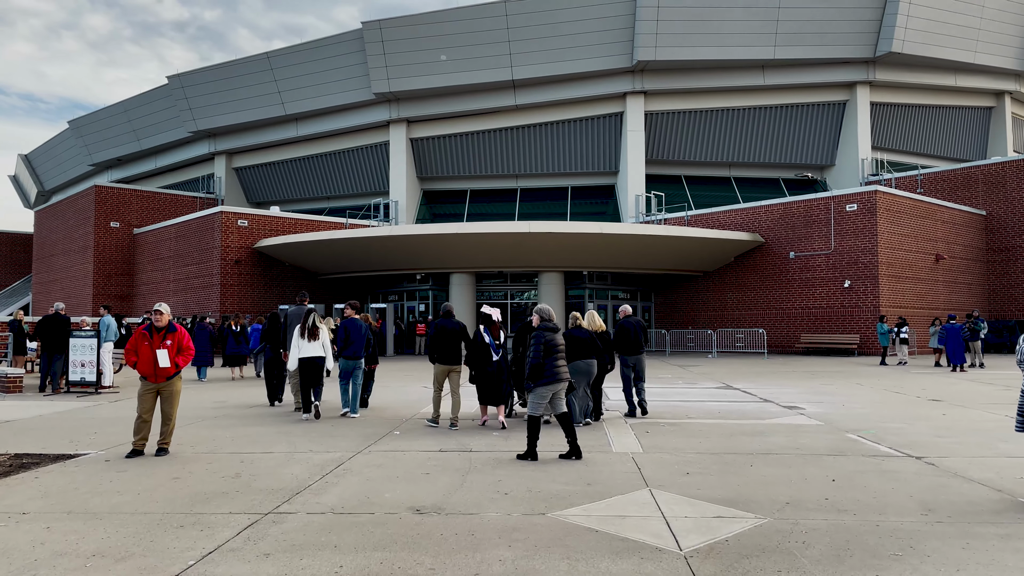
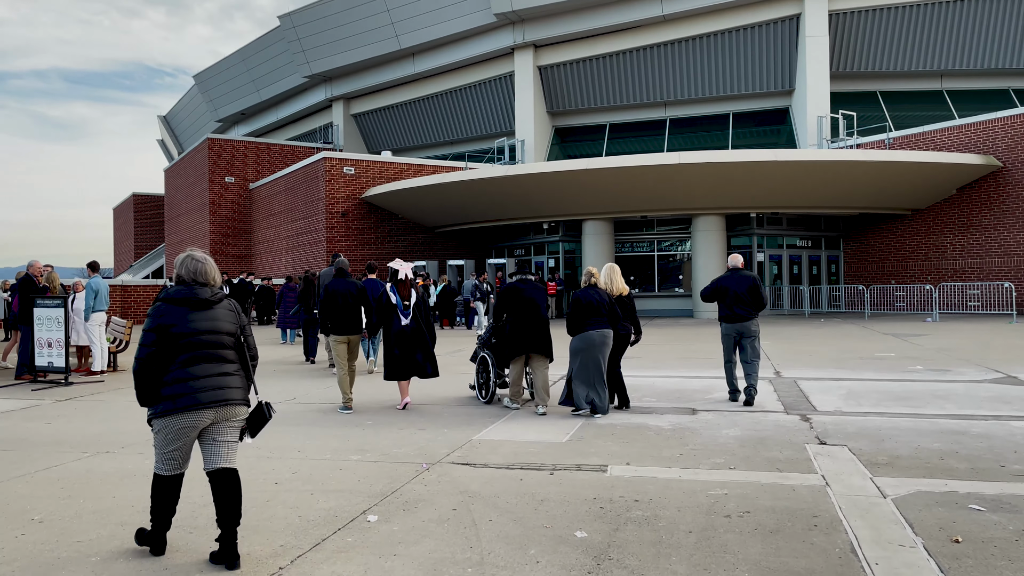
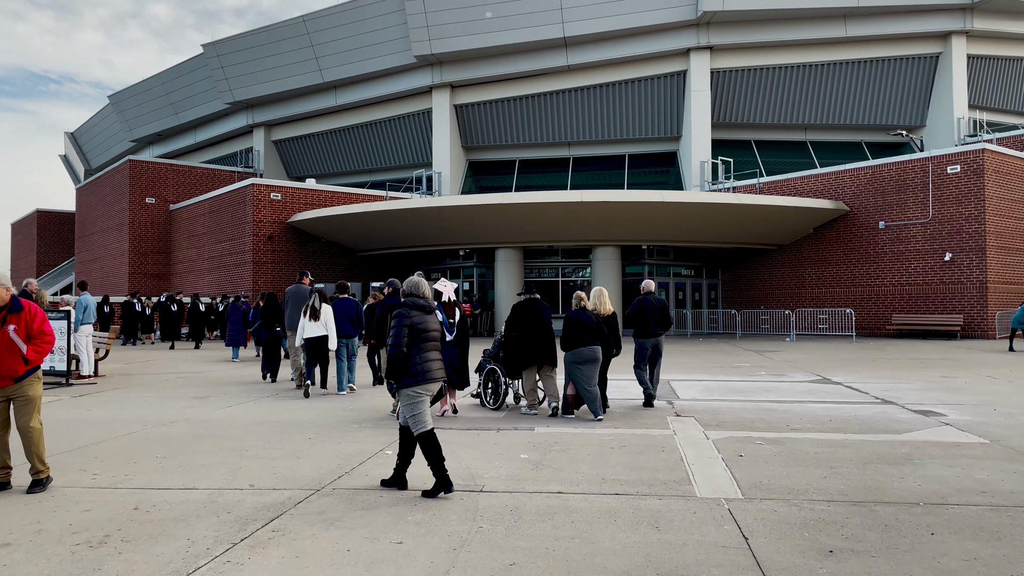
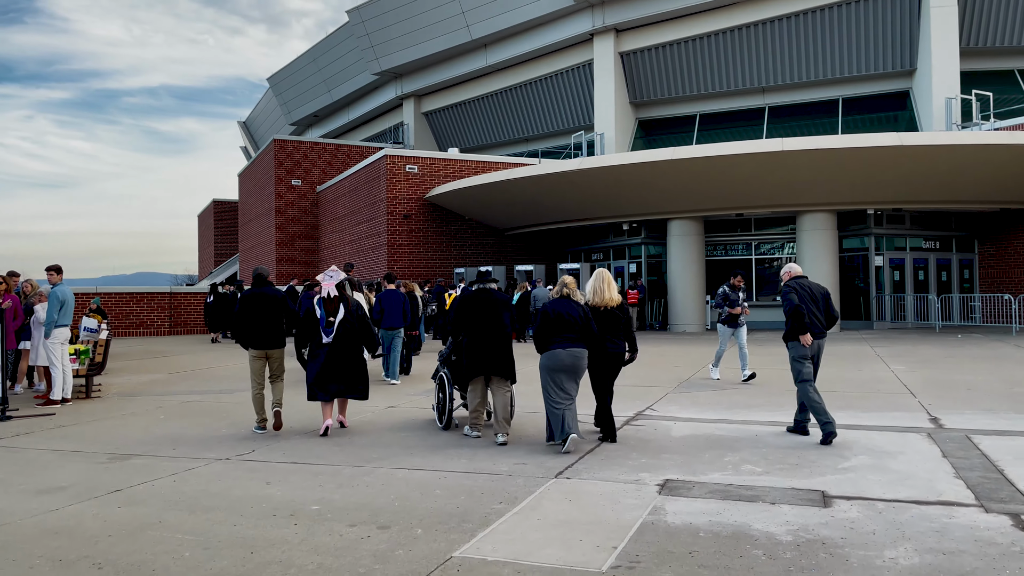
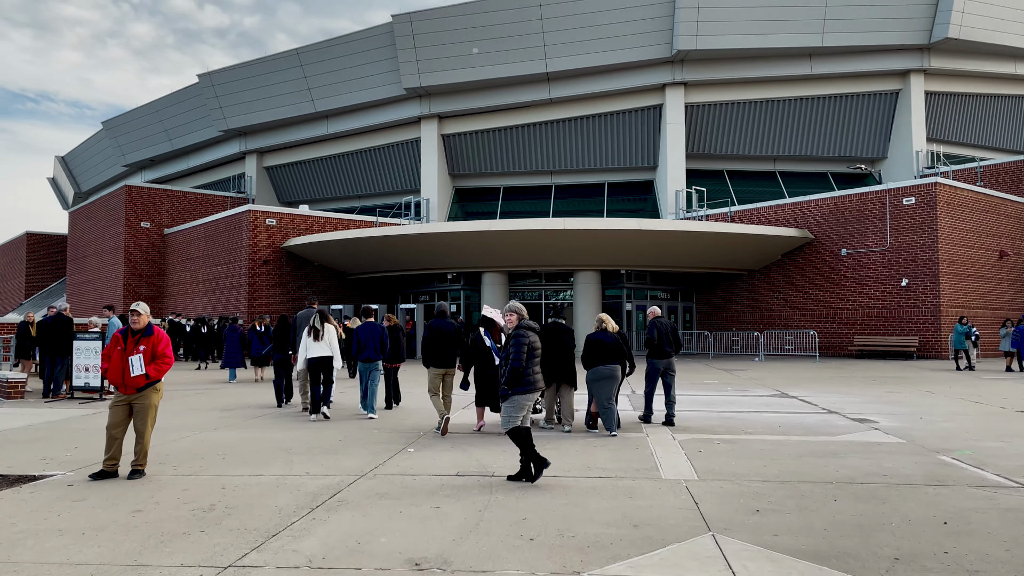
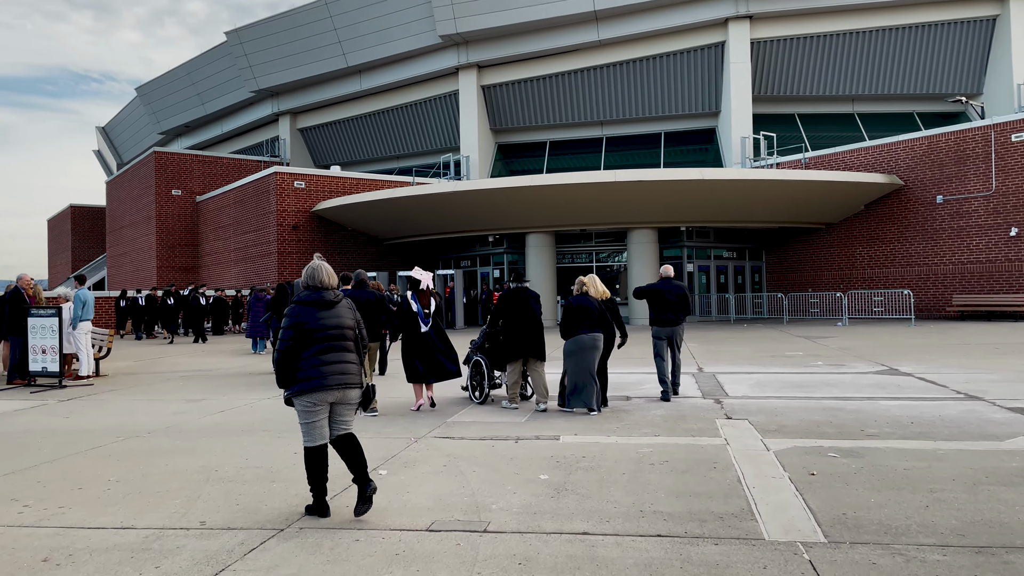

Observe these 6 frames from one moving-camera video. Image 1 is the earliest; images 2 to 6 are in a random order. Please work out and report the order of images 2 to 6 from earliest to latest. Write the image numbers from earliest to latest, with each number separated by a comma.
5, 3, 6, 2, 4
